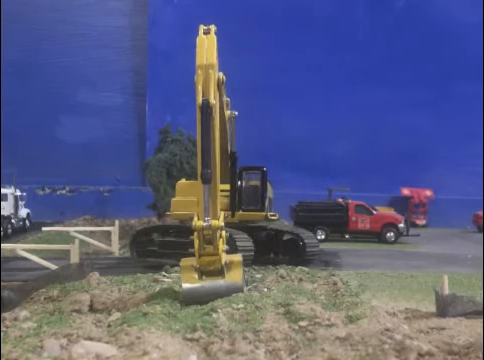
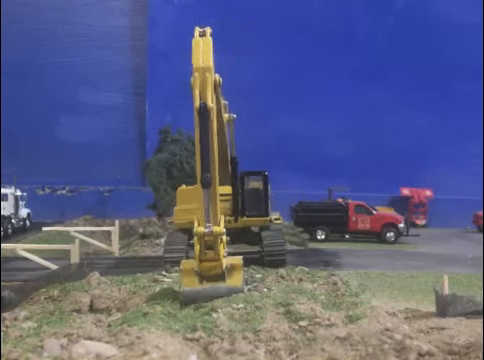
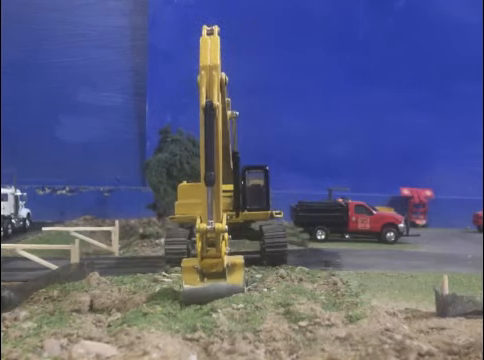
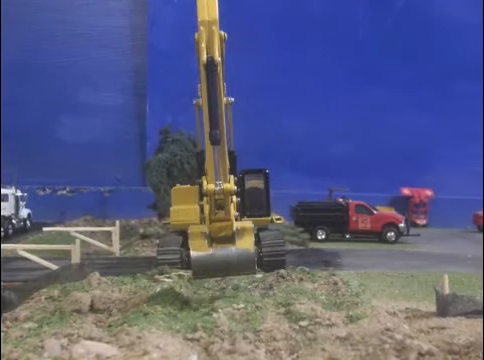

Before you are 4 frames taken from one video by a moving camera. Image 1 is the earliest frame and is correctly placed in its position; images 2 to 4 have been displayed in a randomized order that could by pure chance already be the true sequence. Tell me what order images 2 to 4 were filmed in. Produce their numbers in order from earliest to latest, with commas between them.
3, 2, 4
